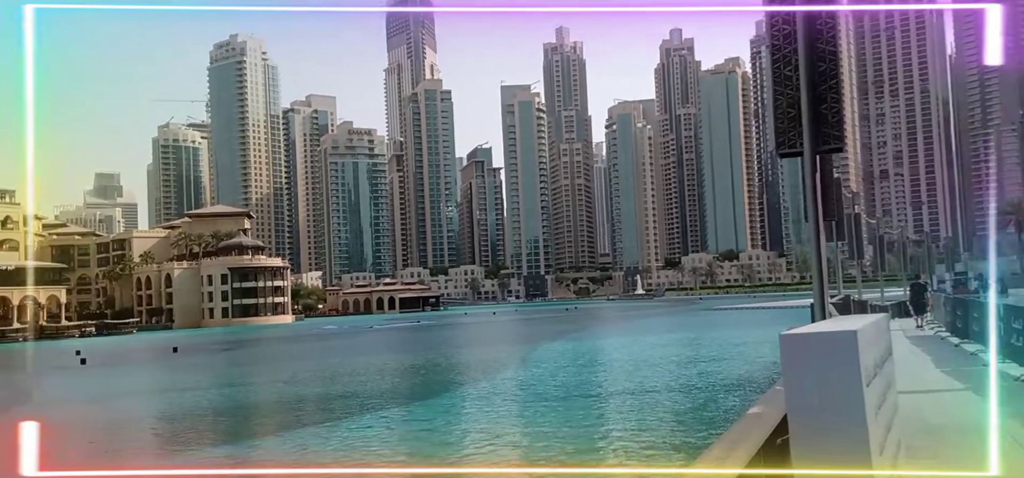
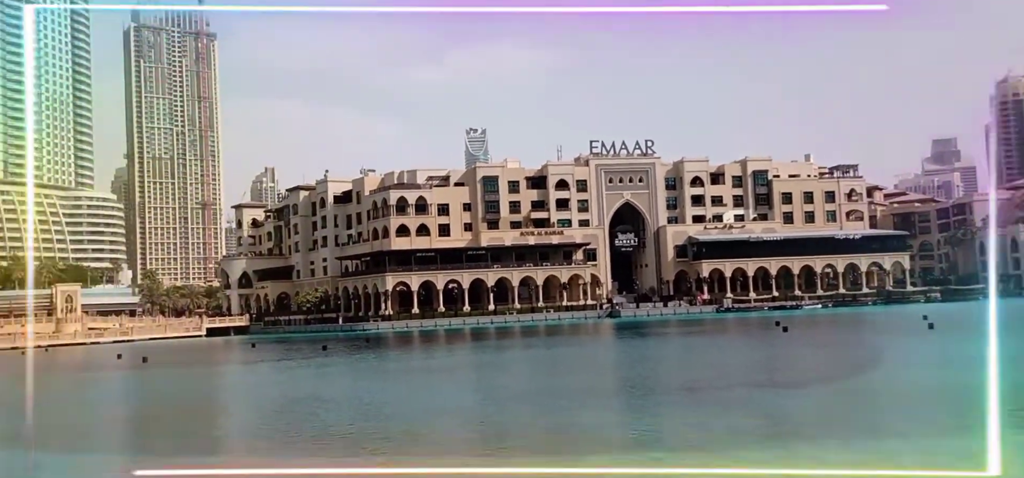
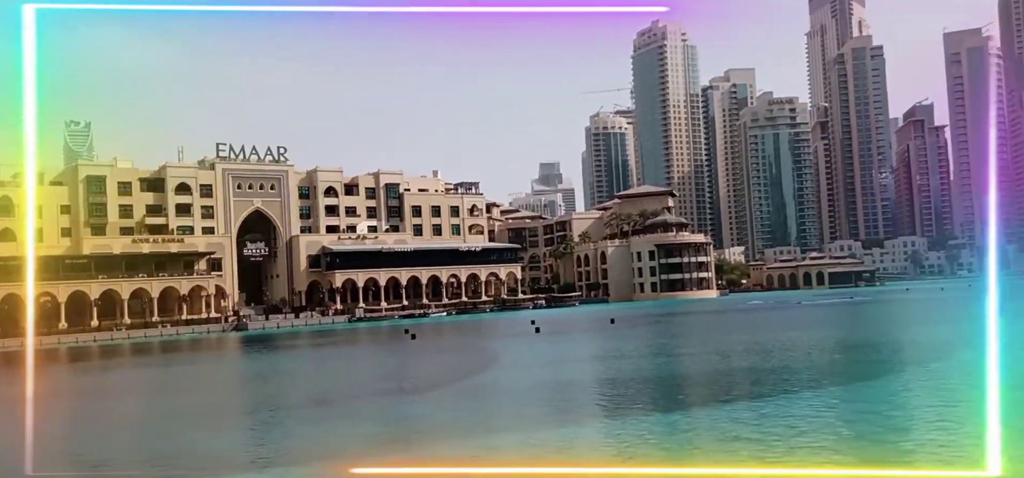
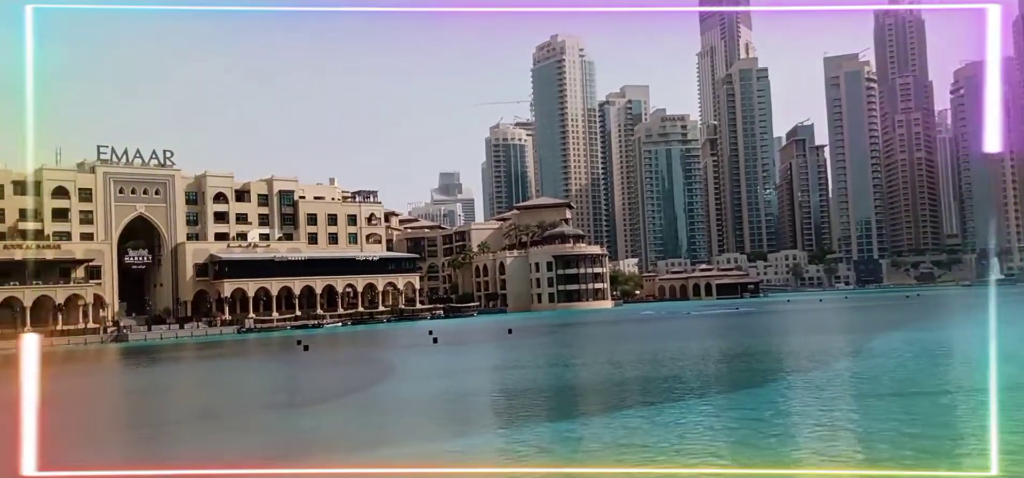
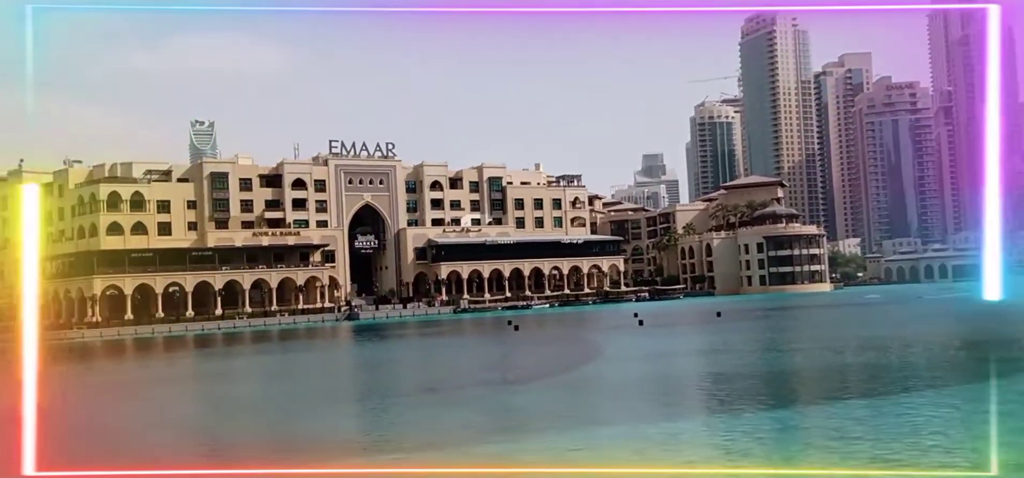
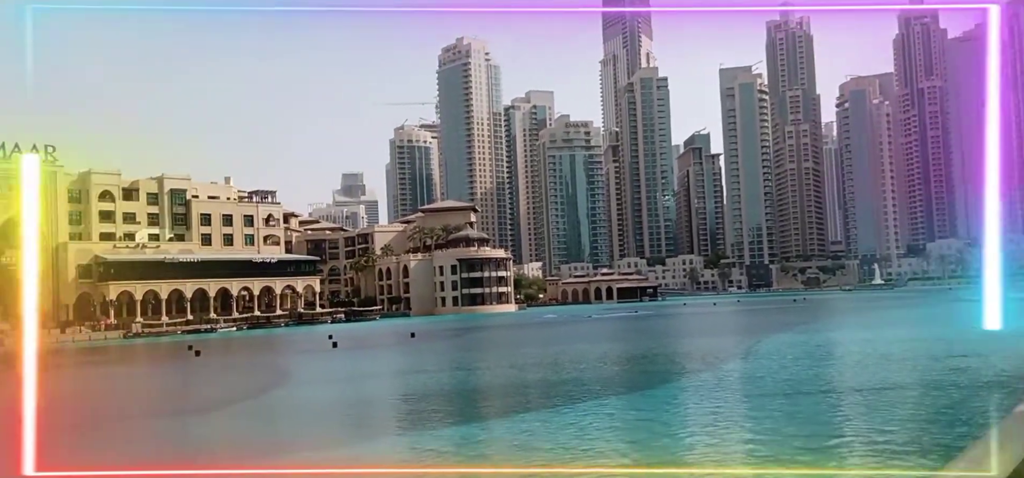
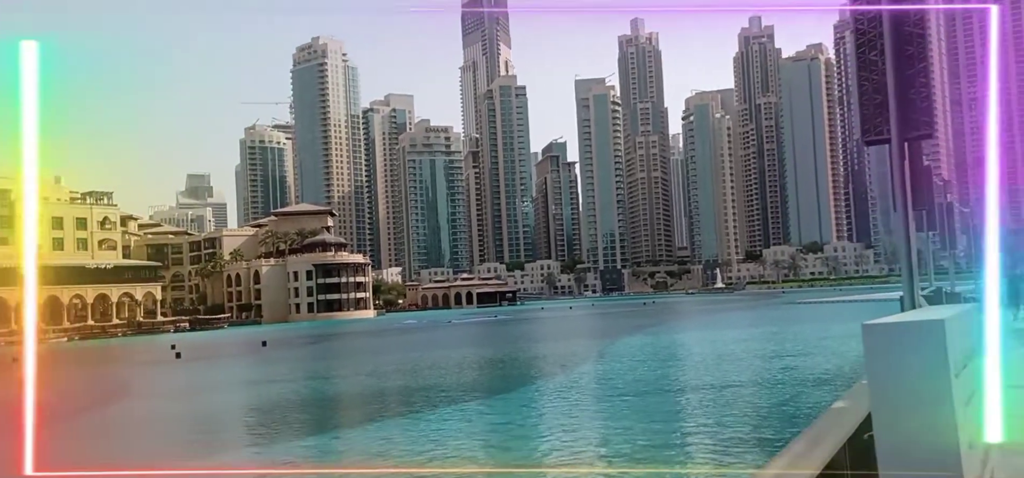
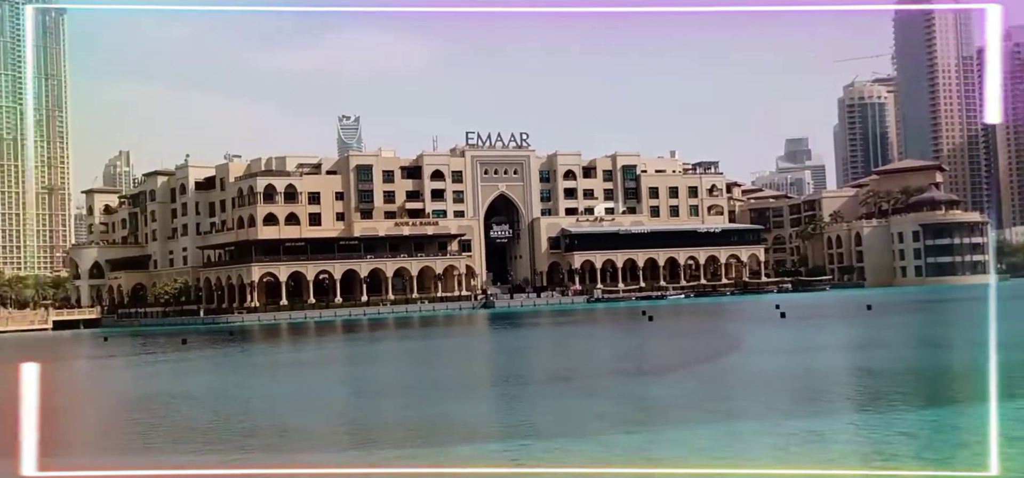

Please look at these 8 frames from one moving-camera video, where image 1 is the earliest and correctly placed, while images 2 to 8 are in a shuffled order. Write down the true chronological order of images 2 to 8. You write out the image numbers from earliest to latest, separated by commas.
7, 6, 4, 3, 5, 8, 2
